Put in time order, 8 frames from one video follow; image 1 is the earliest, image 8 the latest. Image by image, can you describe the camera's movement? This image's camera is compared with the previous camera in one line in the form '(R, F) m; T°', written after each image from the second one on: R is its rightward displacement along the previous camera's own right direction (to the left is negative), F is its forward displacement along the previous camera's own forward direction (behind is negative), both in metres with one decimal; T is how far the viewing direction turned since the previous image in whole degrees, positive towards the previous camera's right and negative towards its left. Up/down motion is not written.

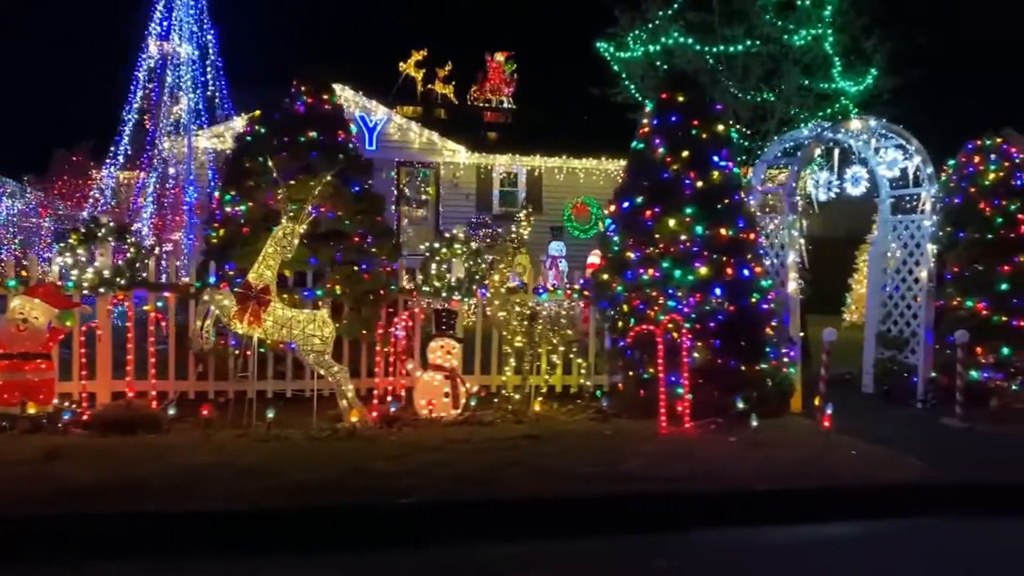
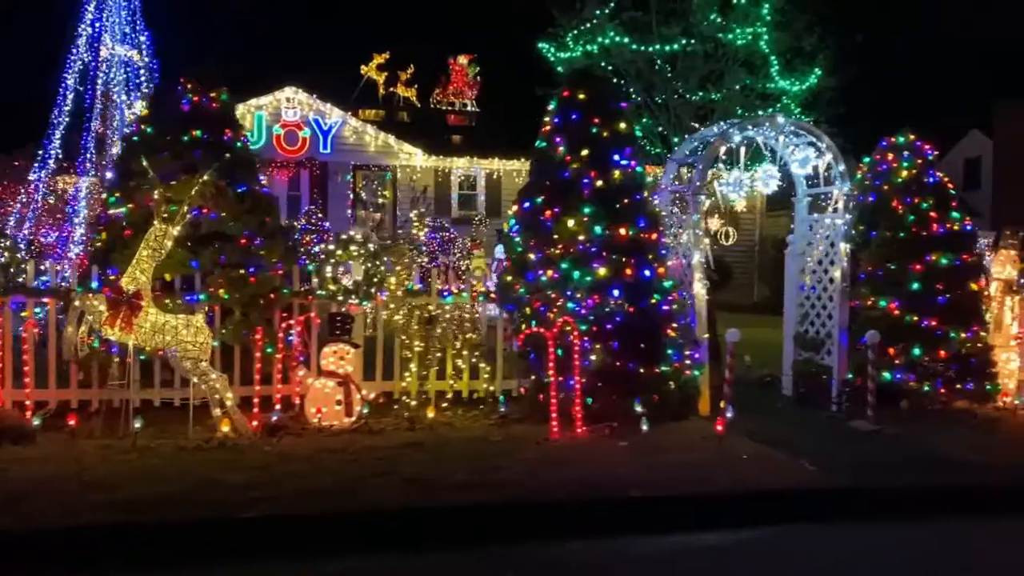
(+1.0, +0.3) m; +1°
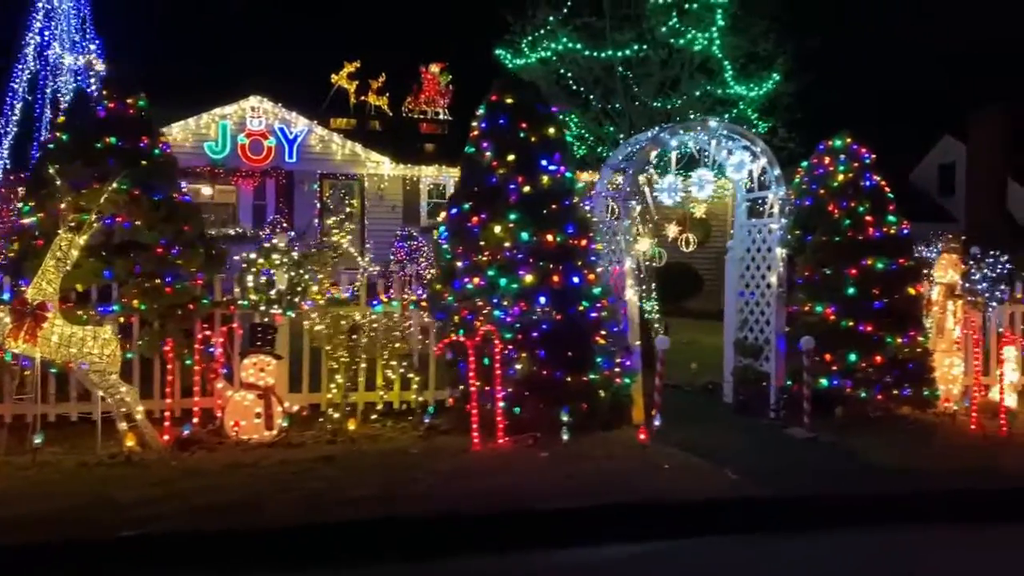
(+0.7, +0.2) m; +1°
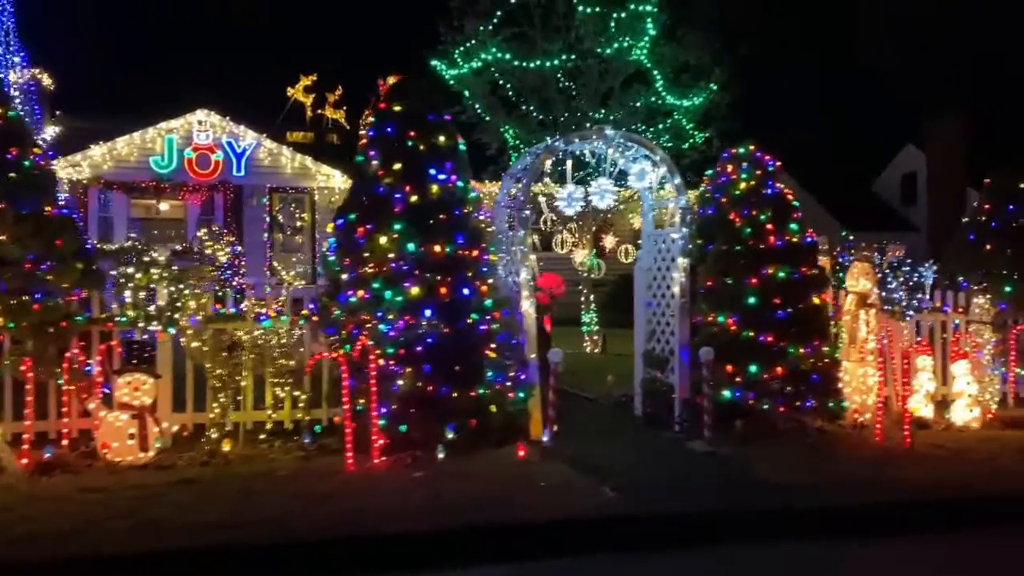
(+1.0, +0.2) m; +1°
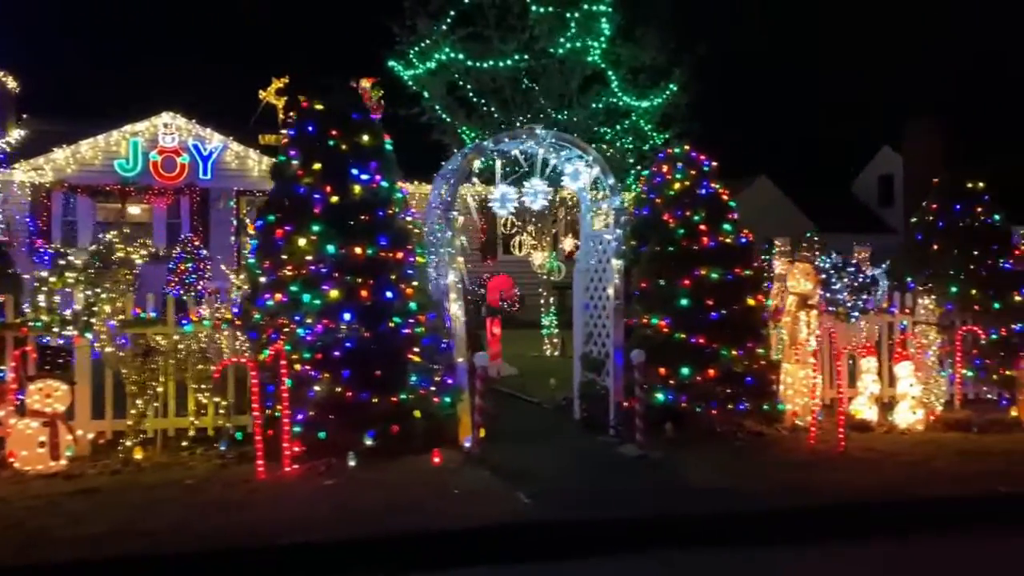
(+0.7, +0.2) m; +1°
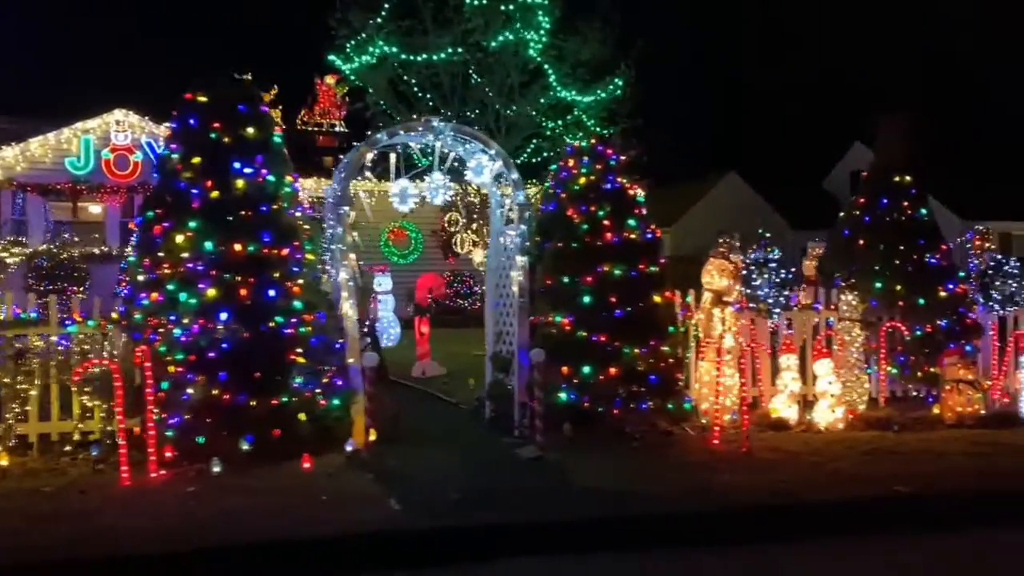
(+1.0, +0.3) m; +1°
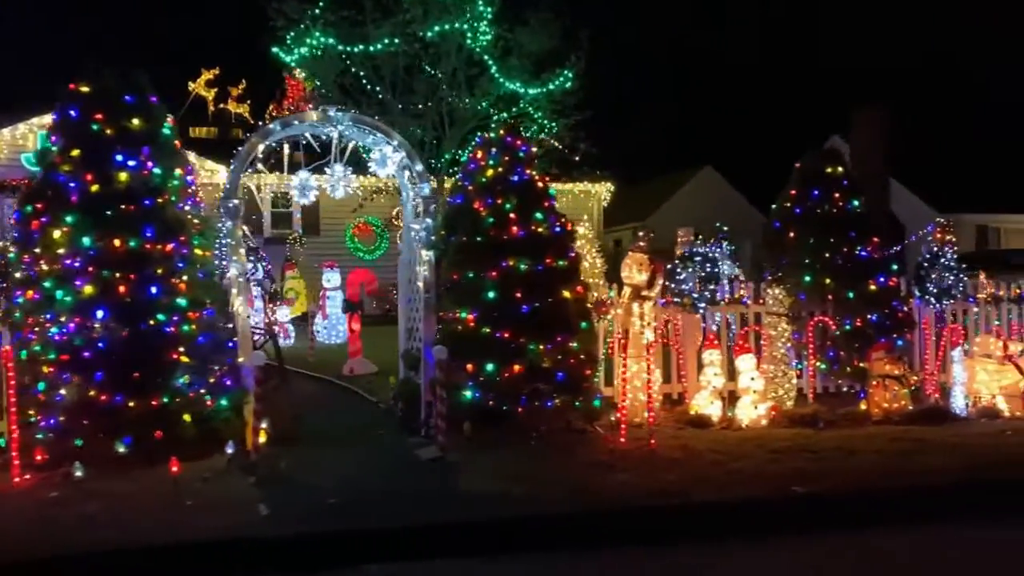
(+1.0, +0.3) m; 0°
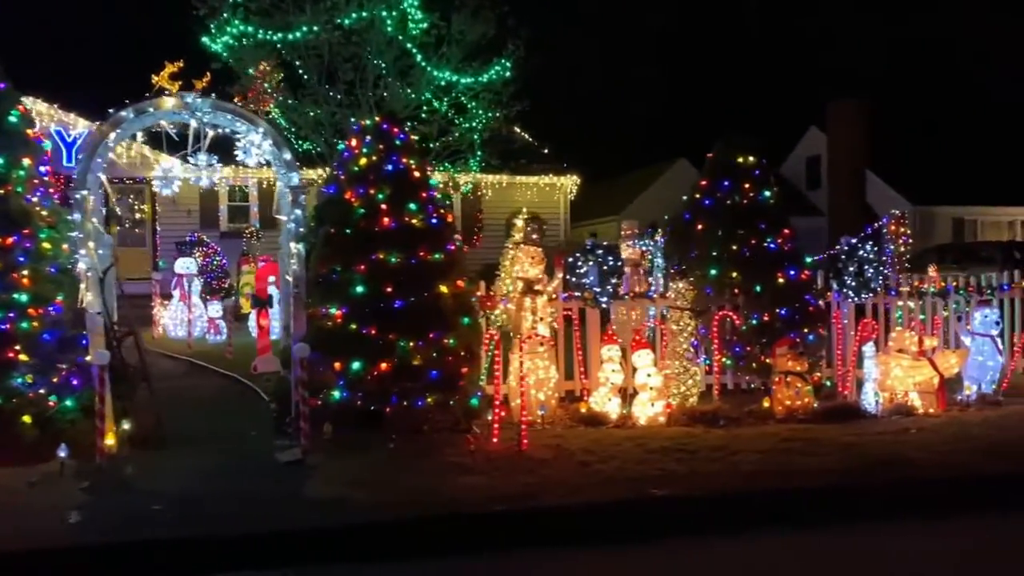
(+1.3, +0.4) m; 0°
